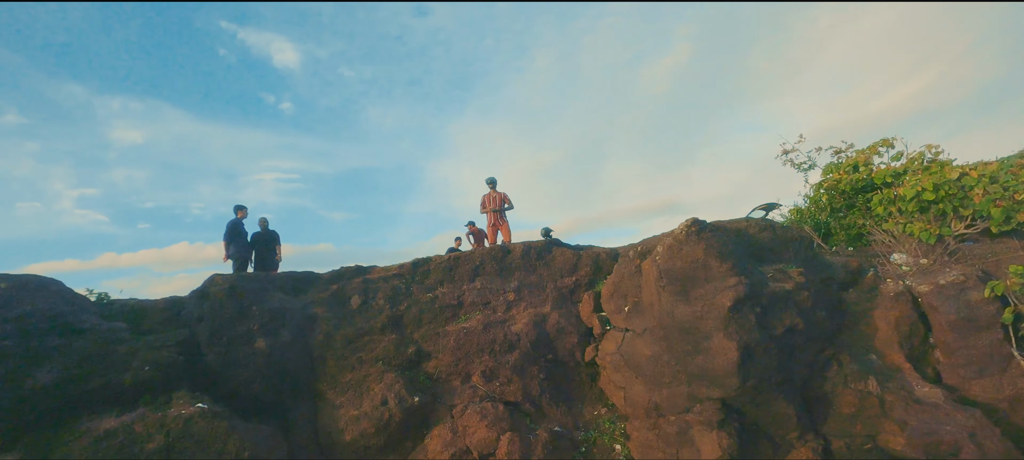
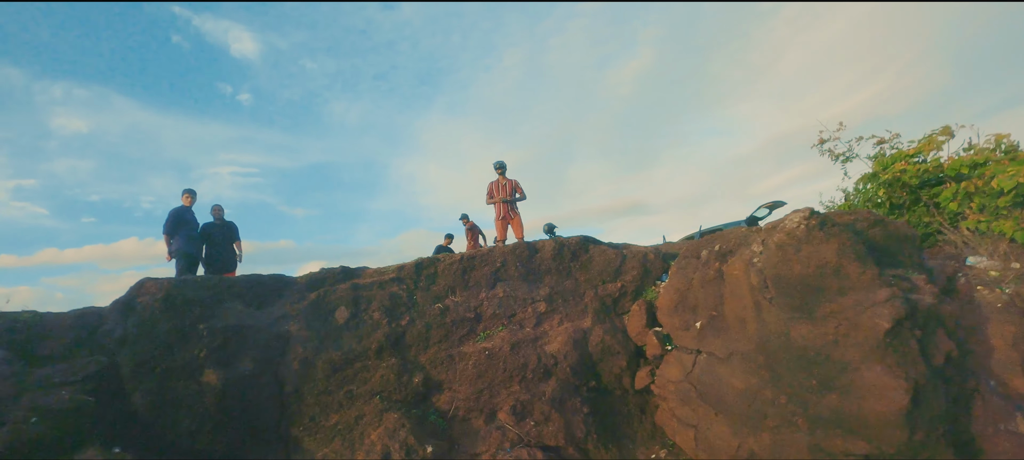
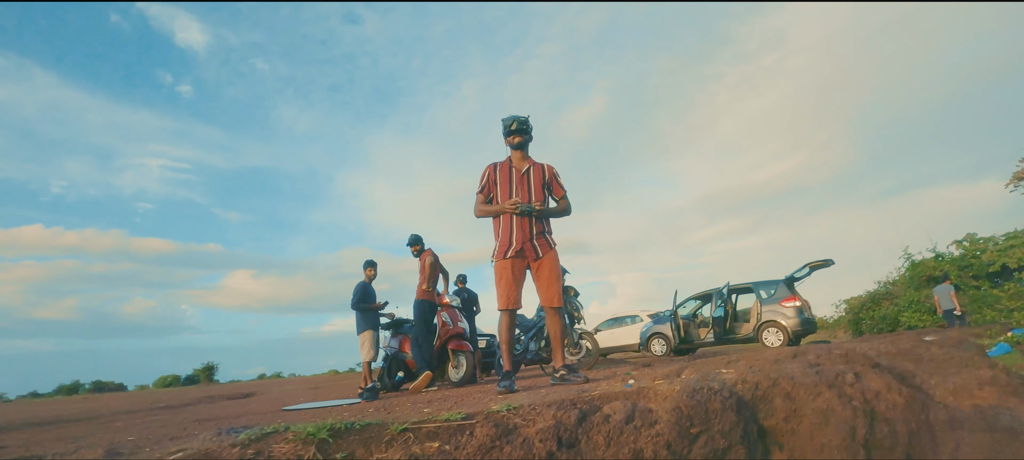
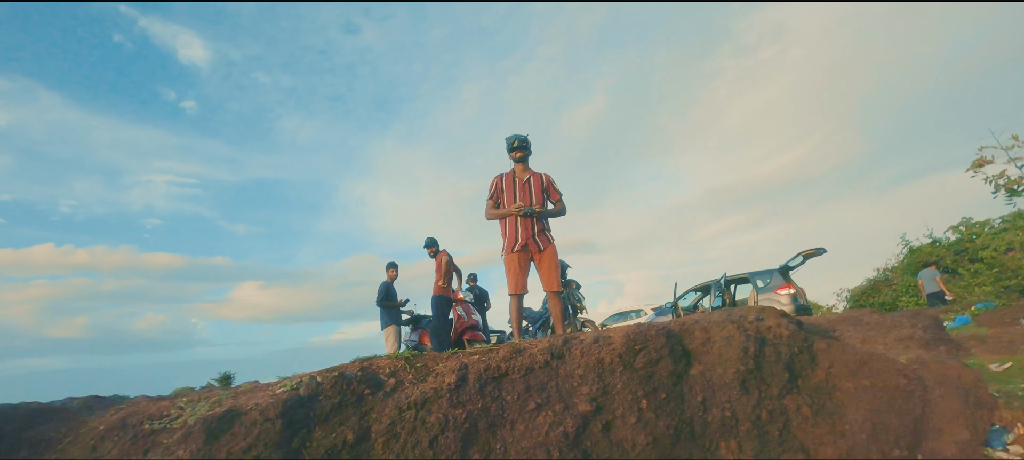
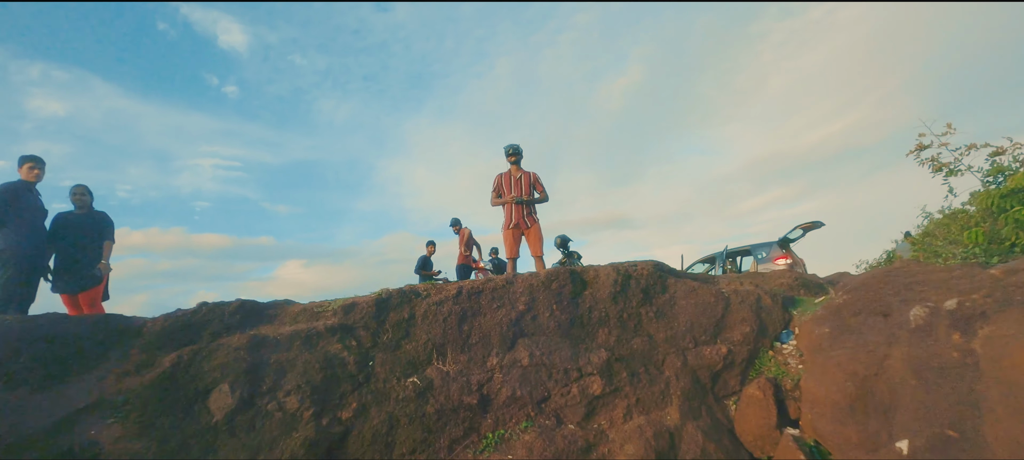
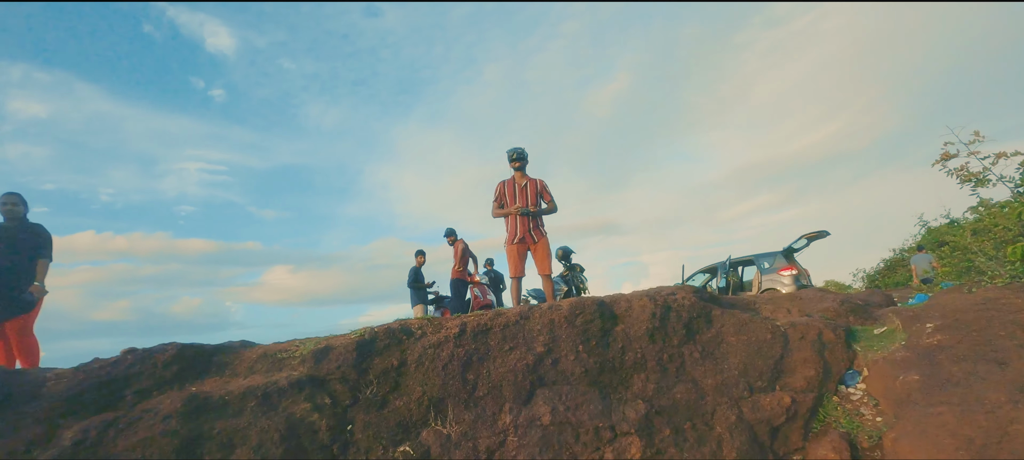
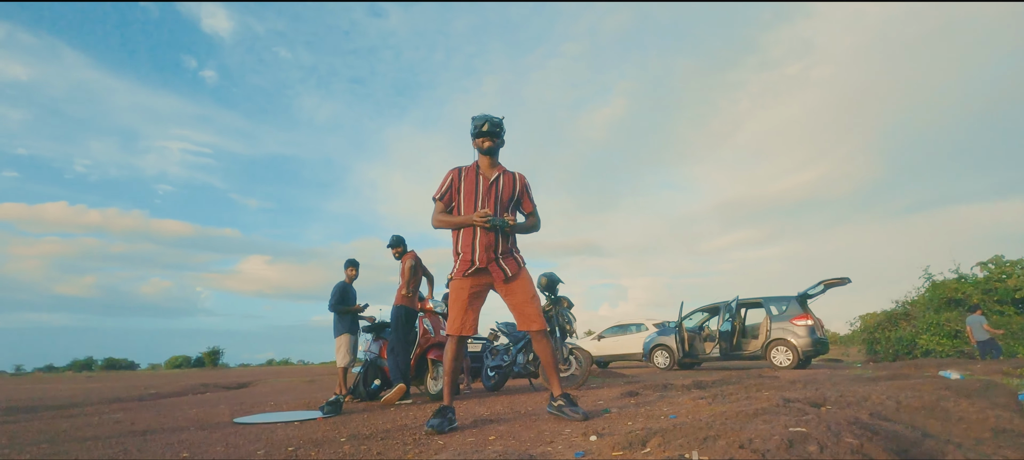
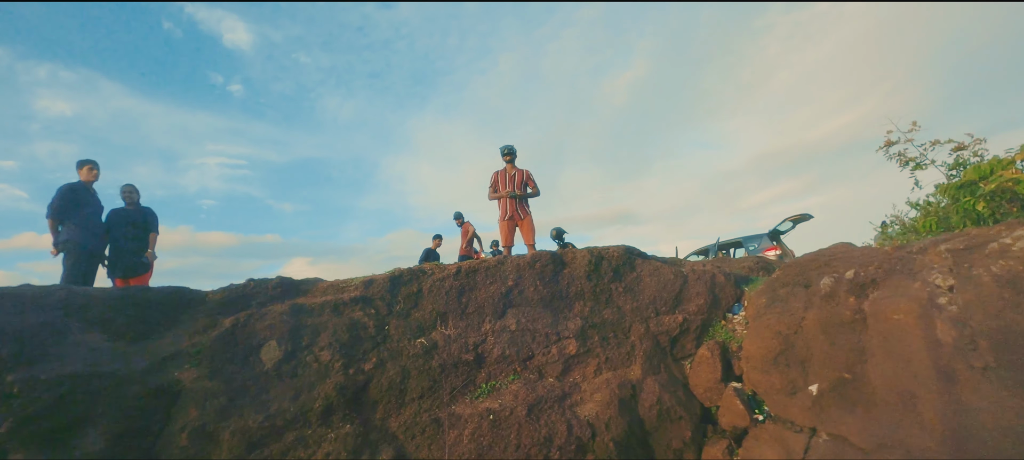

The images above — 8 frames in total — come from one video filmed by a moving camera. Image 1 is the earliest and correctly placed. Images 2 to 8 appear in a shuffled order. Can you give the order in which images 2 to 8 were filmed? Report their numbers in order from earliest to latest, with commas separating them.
2, 8, 5, 6, 4, 3, 7
